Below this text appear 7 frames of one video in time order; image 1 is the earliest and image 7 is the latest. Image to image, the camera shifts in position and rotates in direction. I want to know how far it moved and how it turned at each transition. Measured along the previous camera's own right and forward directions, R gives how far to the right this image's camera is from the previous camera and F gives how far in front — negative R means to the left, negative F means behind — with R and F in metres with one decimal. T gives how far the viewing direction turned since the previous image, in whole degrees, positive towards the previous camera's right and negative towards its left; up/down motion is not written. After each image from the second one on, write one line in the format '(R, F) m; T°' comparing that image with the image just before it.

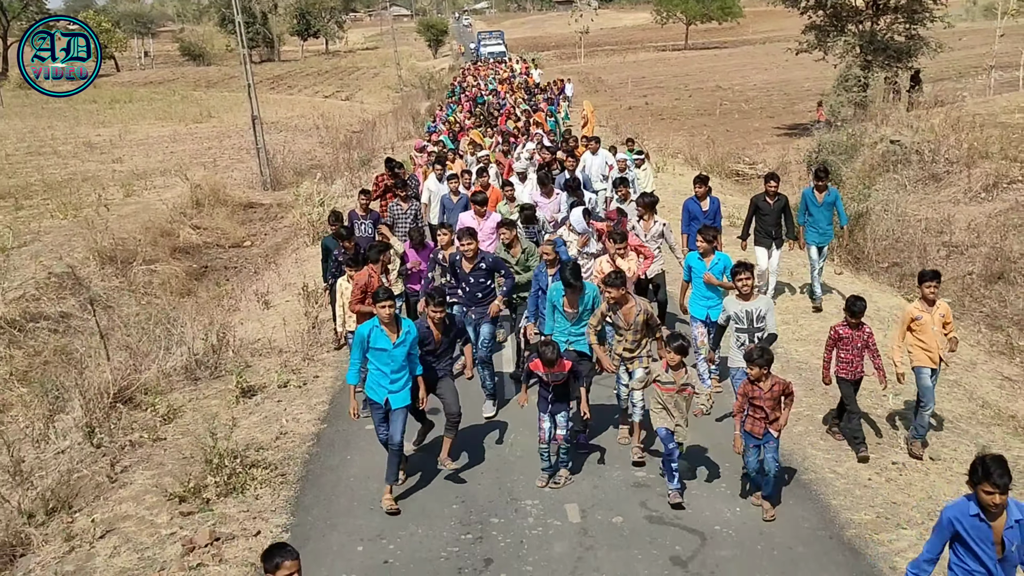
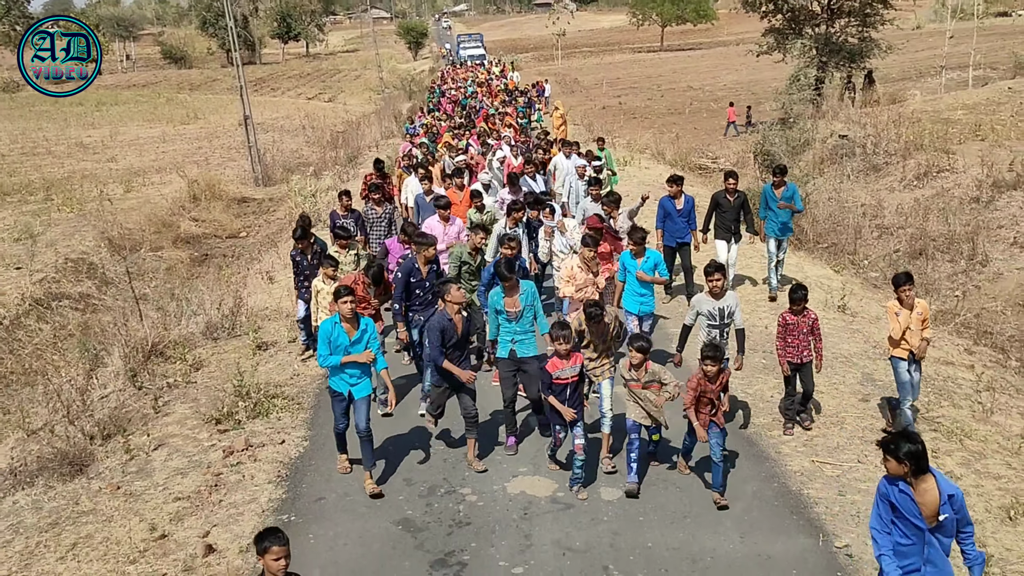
(+0.1, -1.5) m; +1°
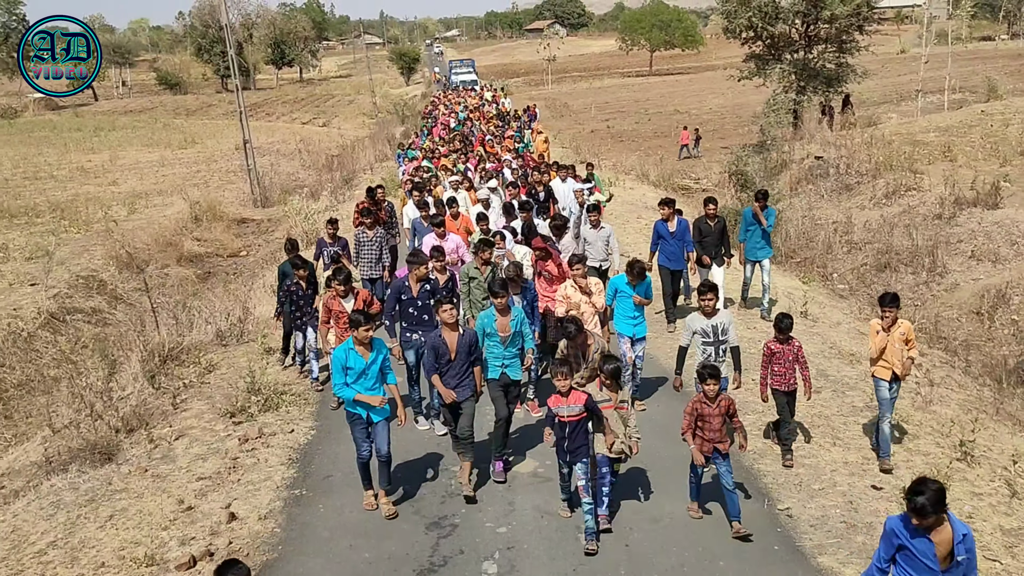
(+0.1, -0.8) m; 0°
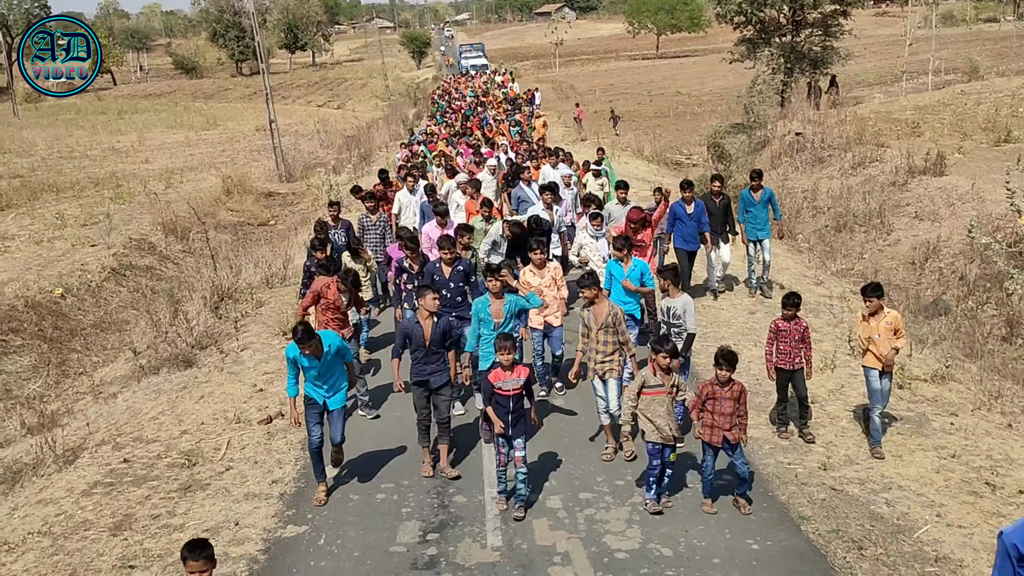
(+0.2, -2.1) m; -1°
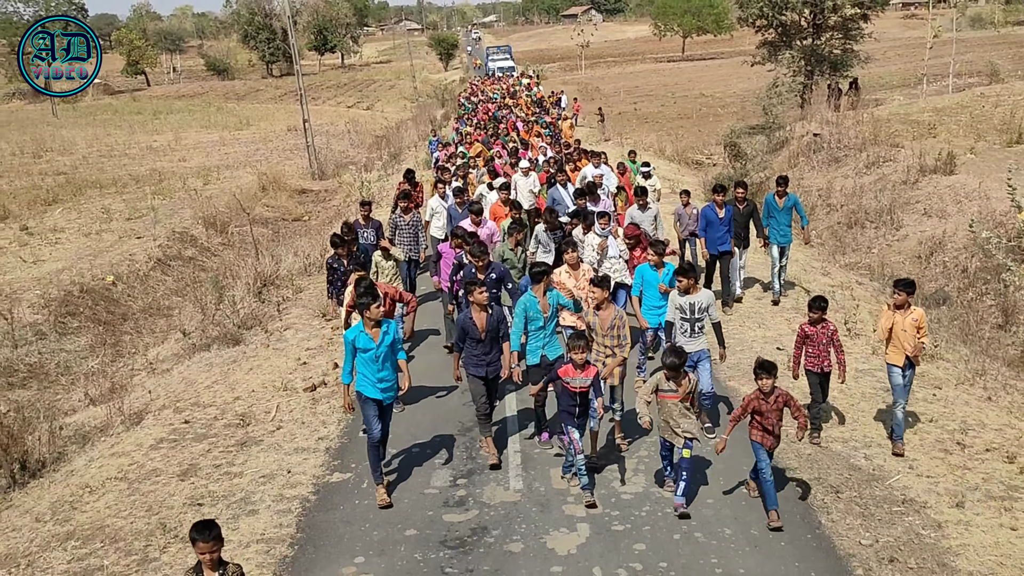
(0.0, -0.8) m; -1°
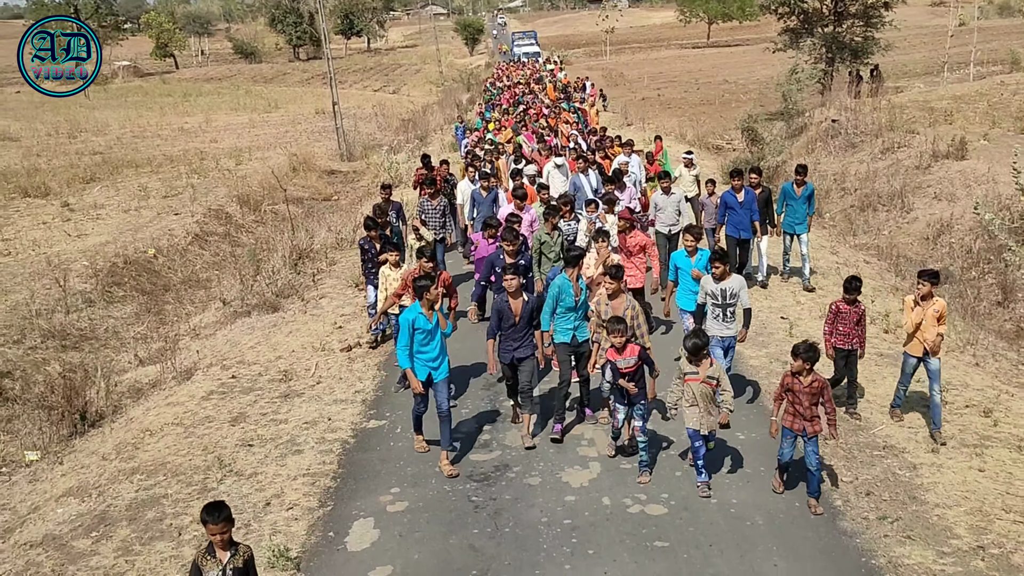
(0.0, -0.7) m; -1°
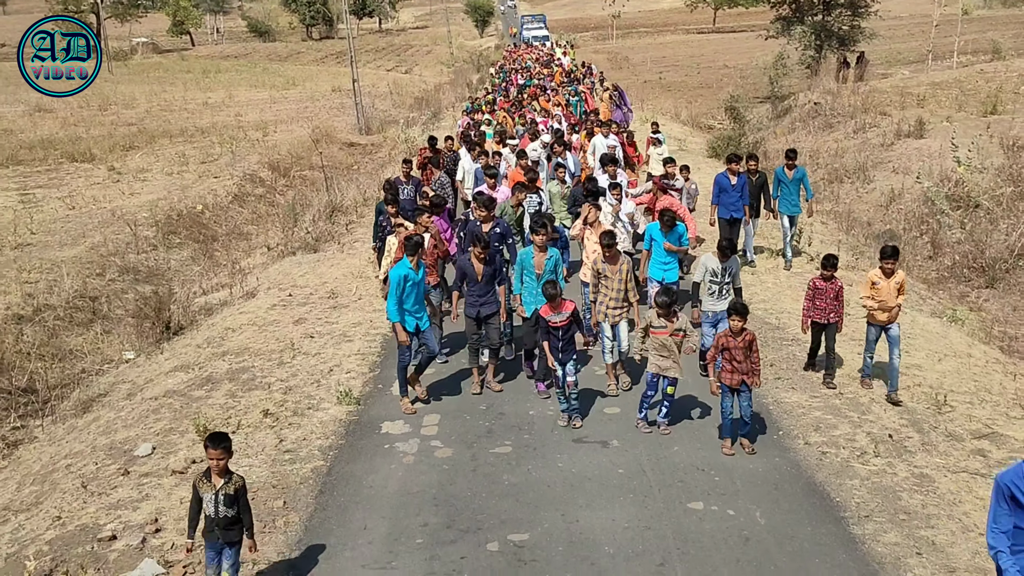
(0.0, -2.2) m; 0°
